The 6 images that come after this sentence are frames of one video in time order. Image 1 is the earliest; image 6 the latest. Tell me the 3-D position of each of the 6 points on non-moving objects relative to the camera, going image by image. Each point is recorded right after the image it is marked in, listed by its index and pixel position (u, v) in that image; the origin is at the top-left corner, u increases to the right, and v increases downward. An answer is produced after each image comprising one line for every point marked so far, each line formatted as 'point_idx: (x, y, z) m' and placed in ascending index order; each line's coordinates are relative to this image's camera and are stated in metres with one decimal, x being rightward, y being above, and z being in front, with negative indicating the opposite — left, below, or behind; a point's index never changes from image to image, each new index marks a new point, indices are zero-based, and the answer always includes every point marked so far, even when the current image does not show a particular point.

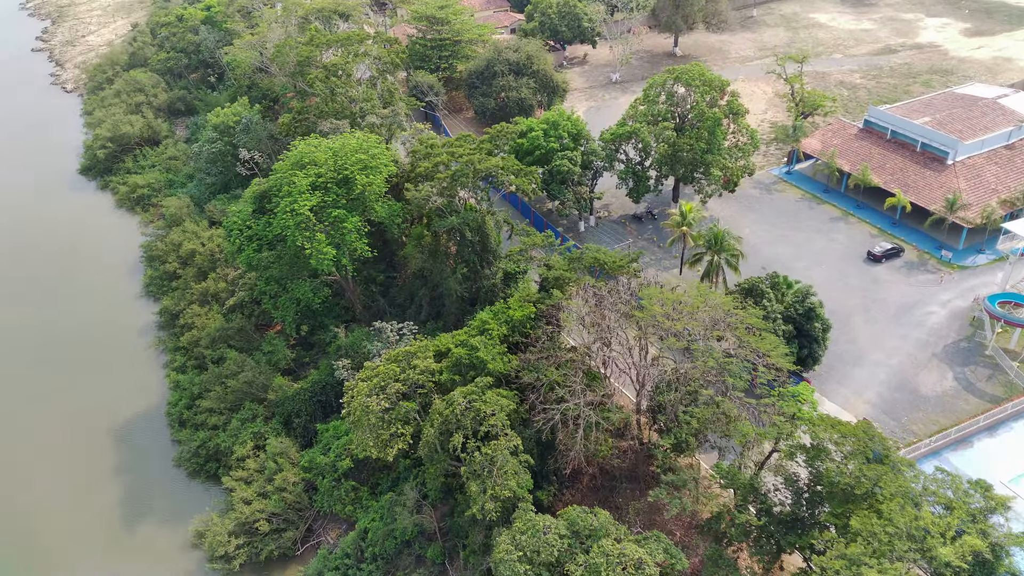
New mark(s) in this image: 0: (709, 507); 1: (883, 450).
0: (+4.8, -5.4, +19.5) m
1: (+7.8, -3.4, +16.8) m
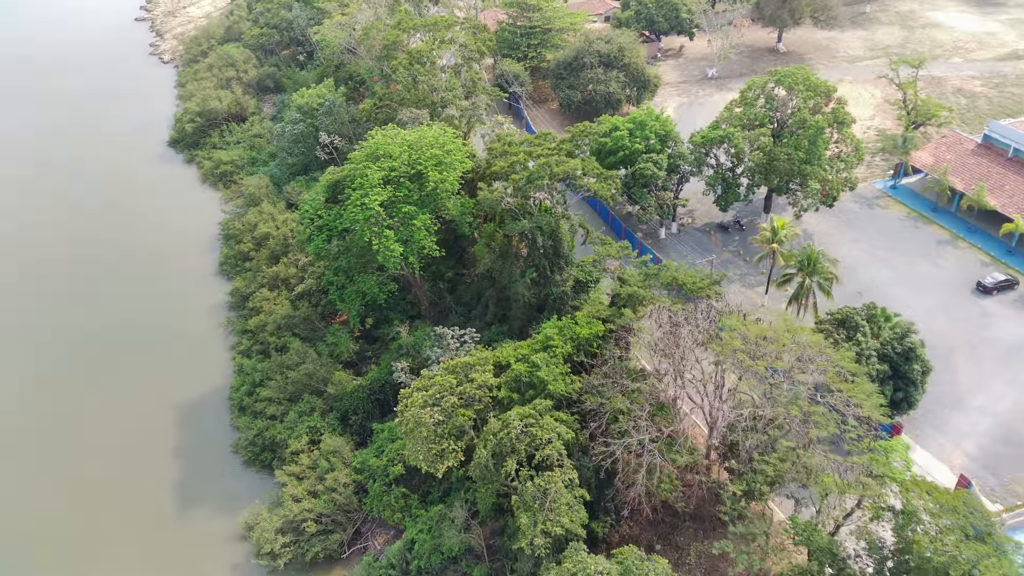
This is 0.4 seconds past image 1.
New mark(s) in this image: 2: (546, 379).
0: (+5.9, -6.2, +17.8) m
1: (+8.7, -4.5, +14.8) m
2: (+0.9, -2.3, +20.0) m
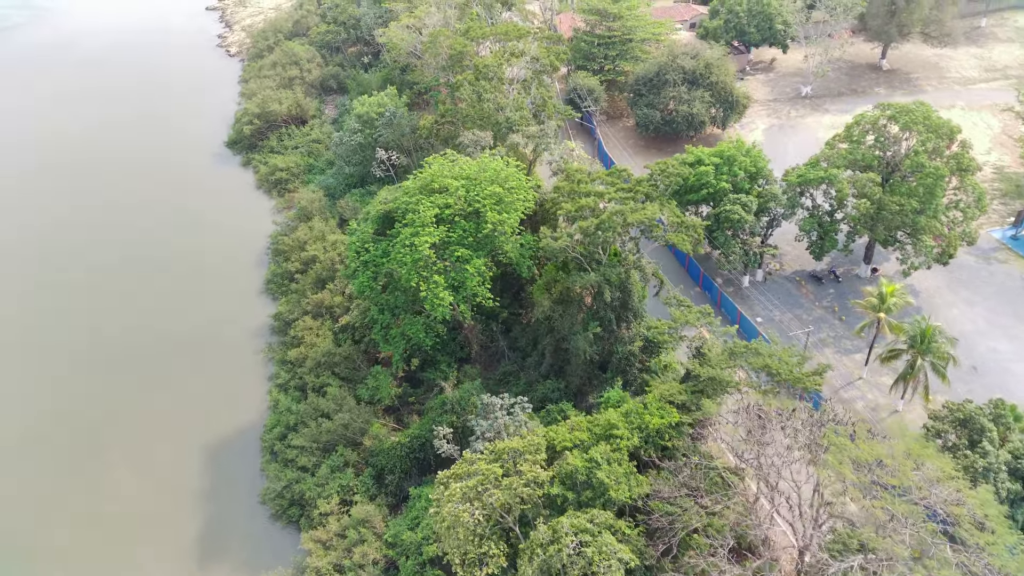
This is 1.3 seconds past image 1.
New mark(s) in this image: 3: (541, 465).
0: (+6.7, -8.3, +14.5) m
1: (+9.3, -6.8, +11.2) m
2: (+2.0, -4.1, +17.0) m
3: (+0.6, -4.1, +18.2) m
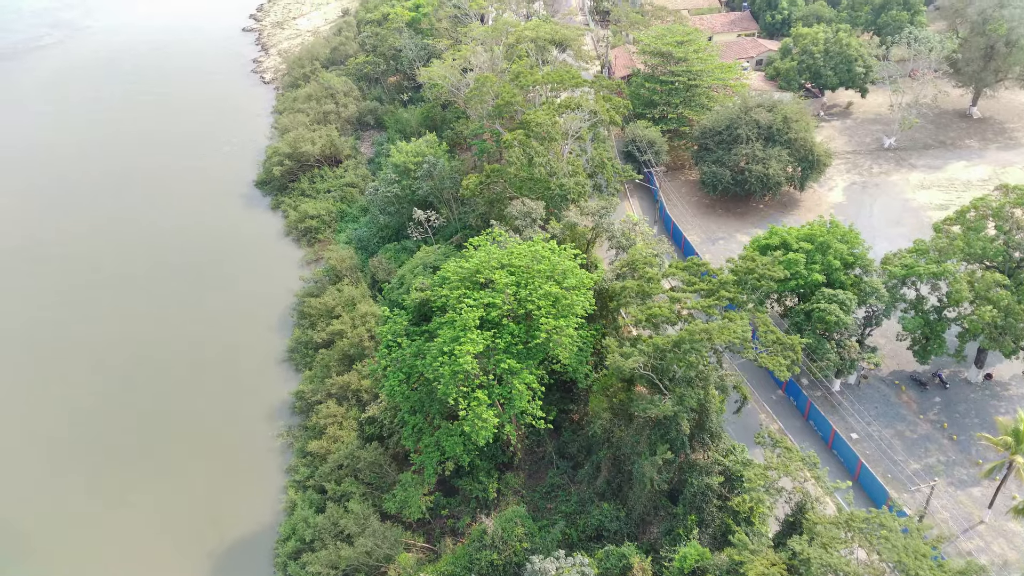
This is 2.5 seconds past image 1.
0: (+7.5, -11.4, +10.5) m
1: (+10.0, -9.9, +7.1) m
2: (+3.0, -7.1, +13.2) m
3: (+1.7, -7.0, +14.5) m
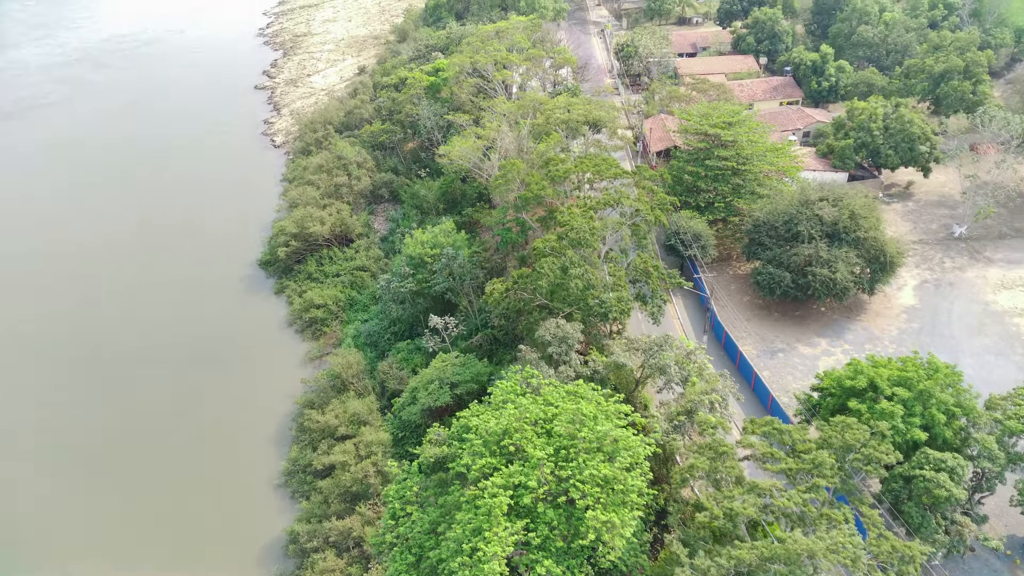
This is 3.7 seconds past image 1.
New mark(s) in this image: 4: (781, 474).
0: (+7.9, -14.6, +5.8) m
1: (+10.4, -13.0, +2.5) m
2: (+3.6, -10.4, +8.8) m
3: (+2.3, -10.4, +10.1) m
4: (+5.6, -3.8, +16.4) m
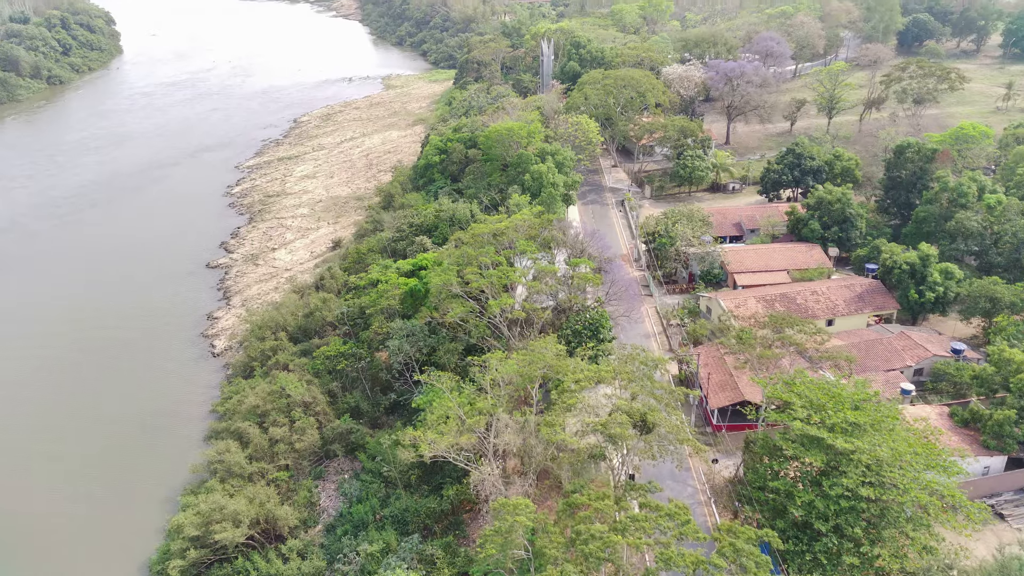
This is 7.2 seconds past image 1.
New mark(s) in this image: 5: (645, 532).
0: (+7.8, -20.9, -8.9) m
1: (+10.3, -18.9, -12.0) m
2: (+3.5, -17.2, -5.4) m
3: (+2.2, -17.3, -4.0) m
4: (+5.5, -11.7, +3.1) m
5: (+2.8, -5.3, +17.2) m
